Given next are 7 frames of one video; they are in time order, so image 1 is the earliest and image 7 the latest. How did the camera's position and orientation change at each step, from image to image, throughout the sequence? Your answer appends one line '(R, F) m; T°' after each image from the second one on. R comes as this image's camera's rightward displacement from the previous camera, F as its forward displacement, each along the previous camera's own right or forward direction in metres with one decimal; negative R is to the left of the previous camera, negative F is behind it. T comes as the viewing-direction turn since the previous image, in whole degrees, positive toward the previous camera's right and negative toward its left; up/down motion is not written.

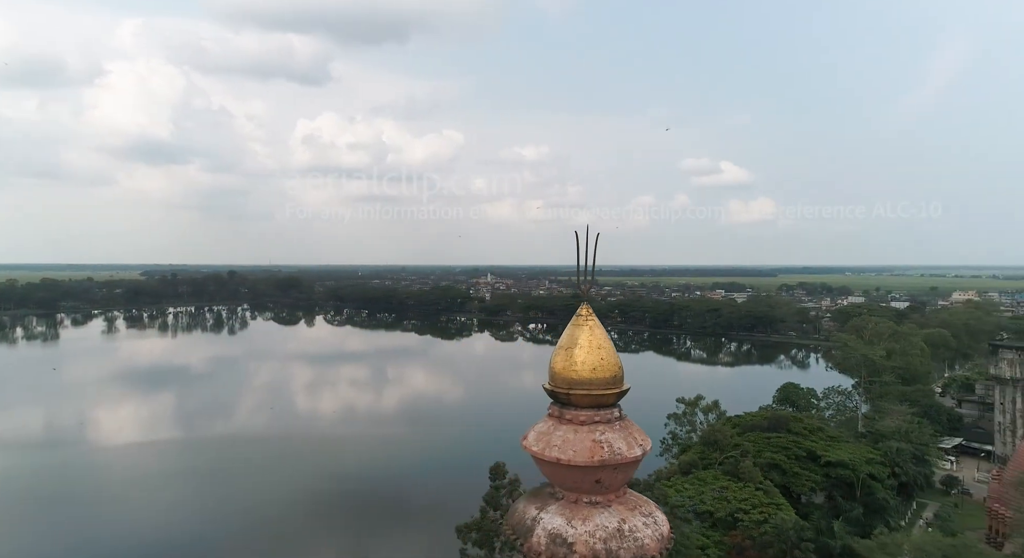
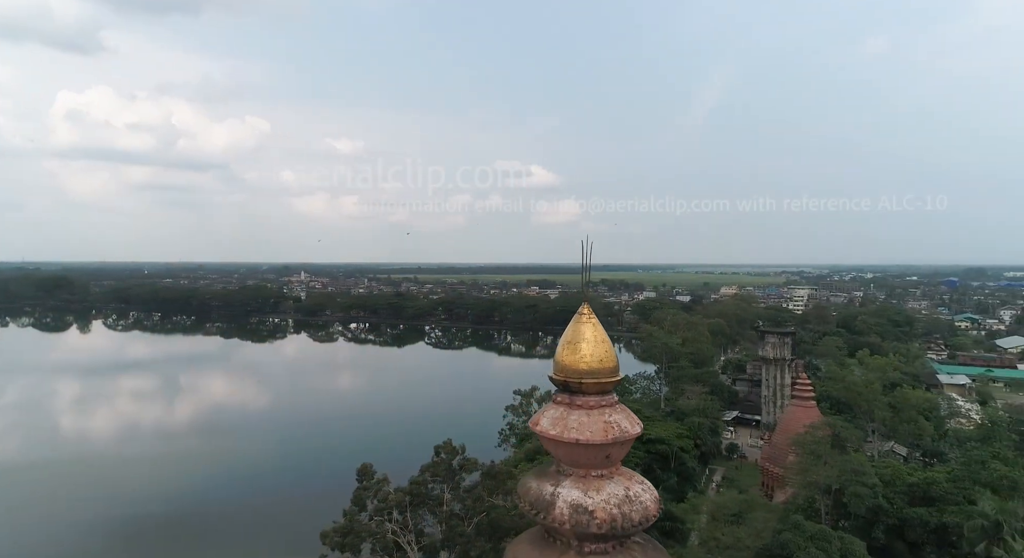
(-1.4, -0.9) m; +17°
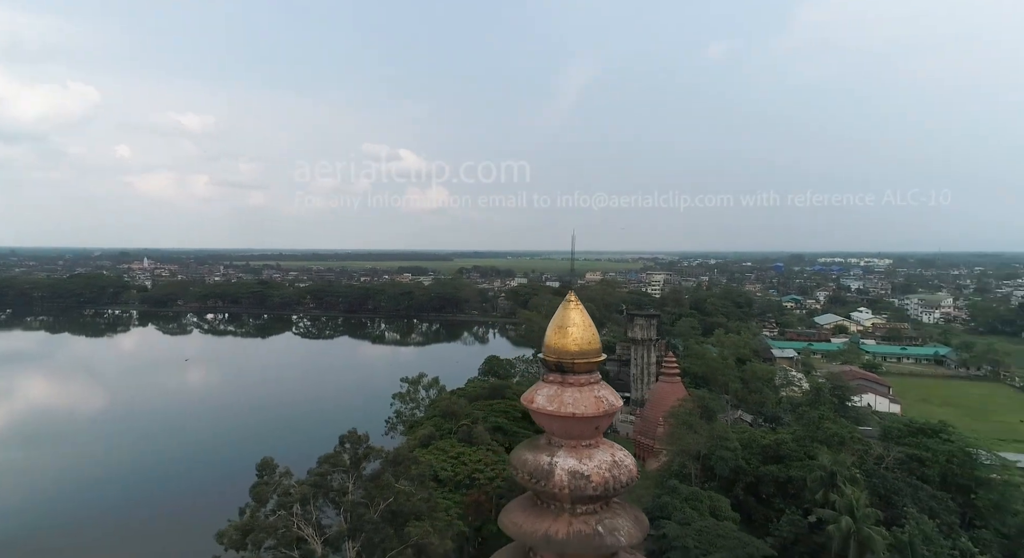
(-1.1, -0.5) m; +12°
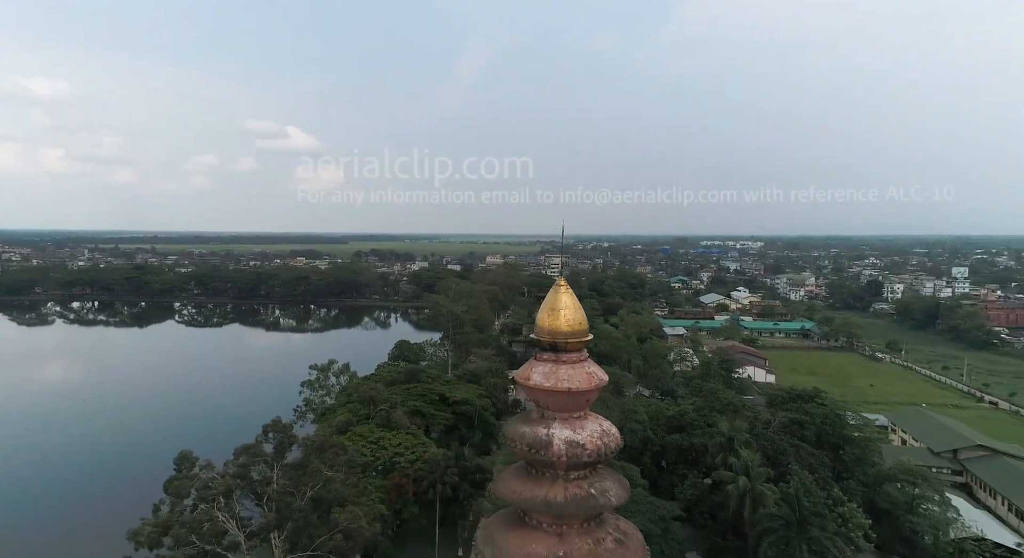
(-1.0, -0.4) m; +10°
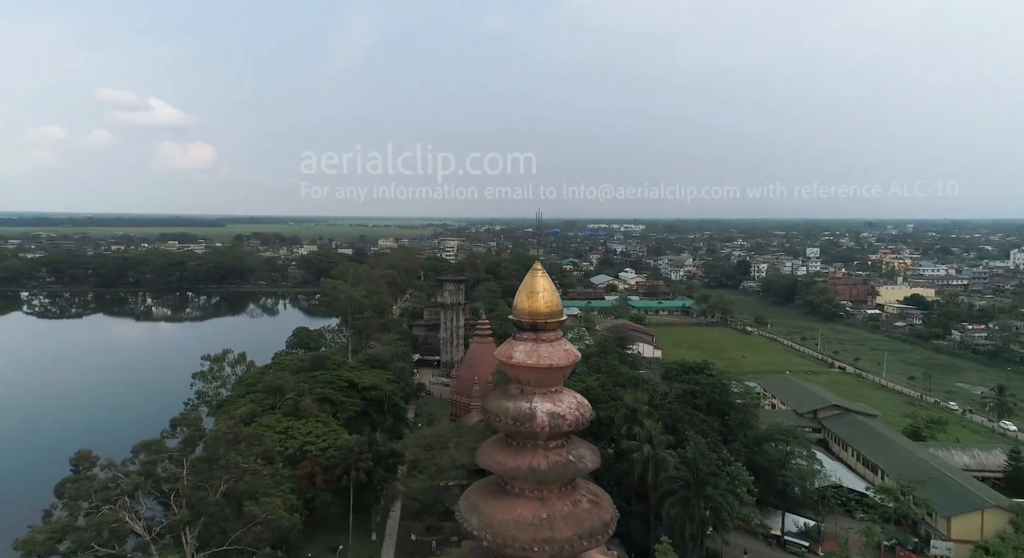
(-1.0, -0.3) m; +11°
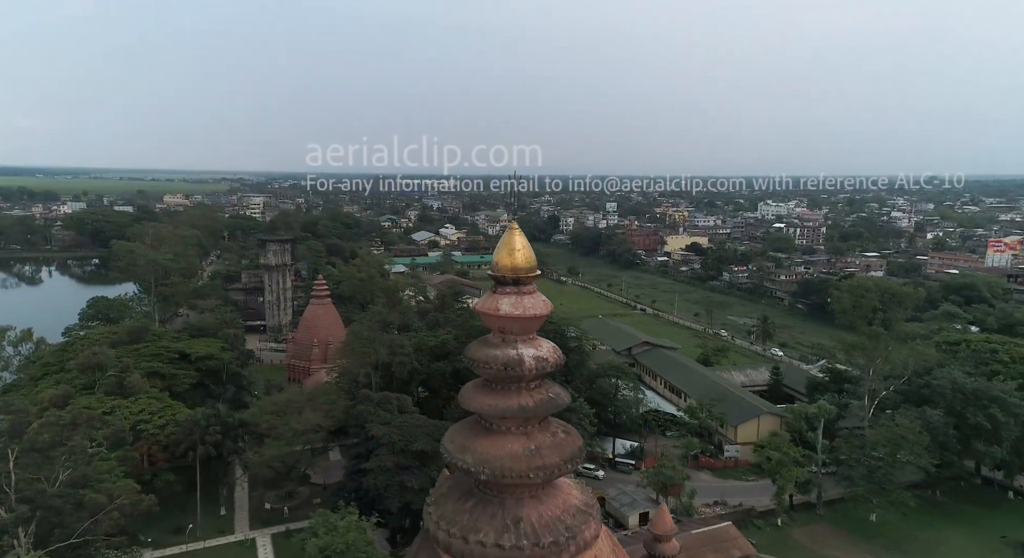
(-2.2, 0.0) m; +19°
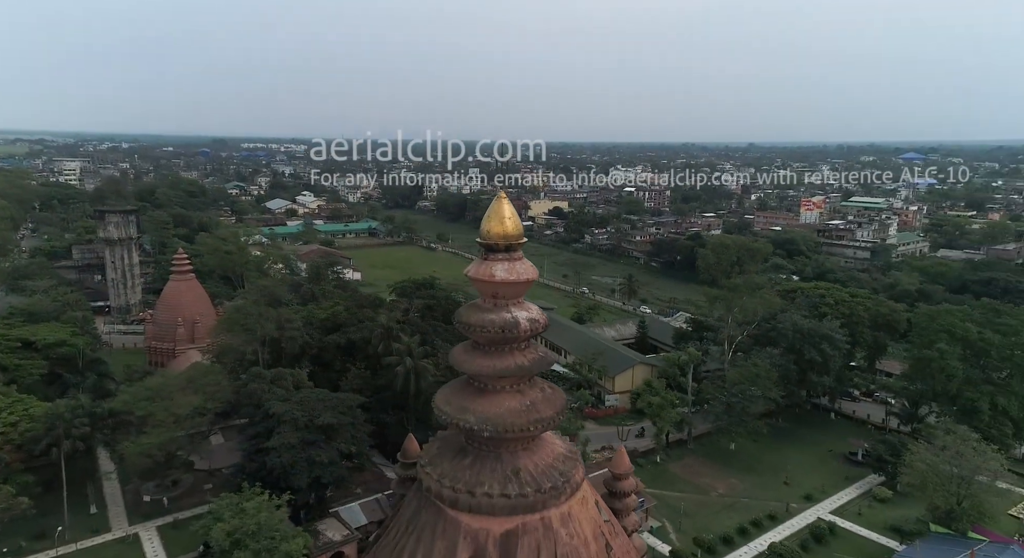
(-2.0, +0.4) m; +15°
